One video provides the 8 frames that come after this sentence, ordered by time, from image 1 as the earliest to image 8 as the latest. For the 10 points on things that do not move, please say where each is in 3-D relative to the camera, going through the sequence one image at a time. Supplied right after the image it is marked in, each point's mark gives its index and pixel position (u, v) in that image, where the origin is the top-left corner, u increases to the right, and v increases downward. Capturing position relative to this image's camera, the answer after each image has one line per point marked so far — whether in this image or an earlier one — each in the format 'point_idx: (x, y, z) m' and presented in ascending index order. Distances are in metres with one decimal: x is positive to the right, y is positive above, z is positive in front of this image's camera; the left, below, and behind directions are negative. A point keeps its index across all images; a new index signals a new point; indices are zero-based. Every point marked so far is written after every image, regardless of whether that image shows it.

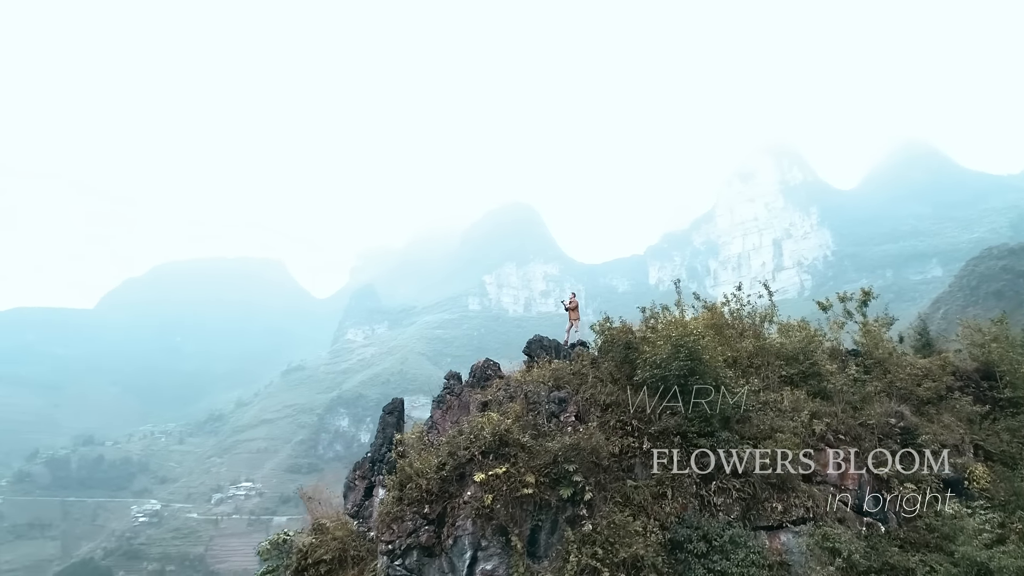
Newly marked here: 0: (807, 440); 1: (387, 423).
0: (+3.3, -1.7, +7.9) m
1: (-1.4, -1.5, +8.5) m
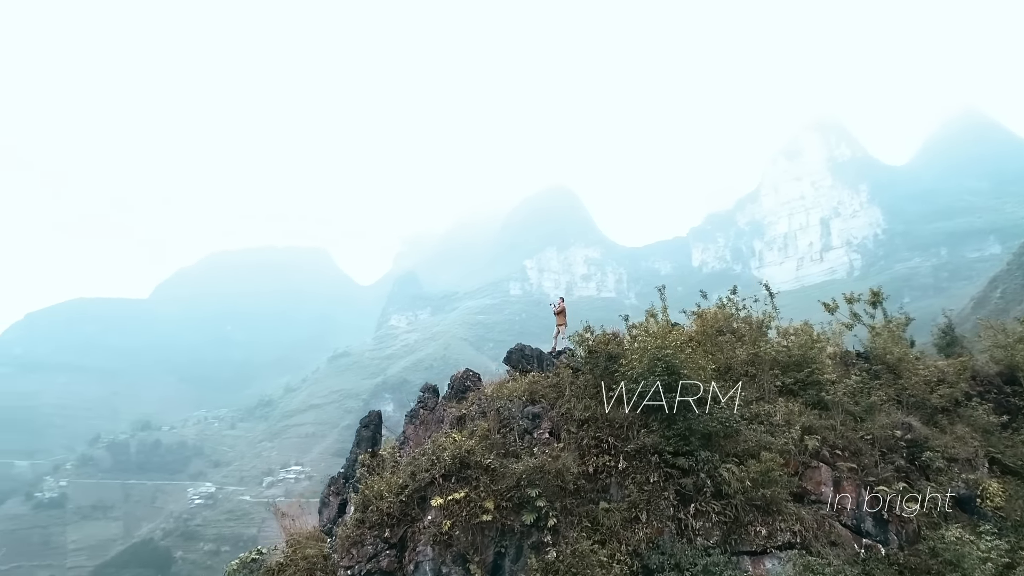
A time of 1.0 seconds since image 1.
0: (+3.0, -1.7, +7.5) m
1: (-1.6, -1.6, +8.3) m
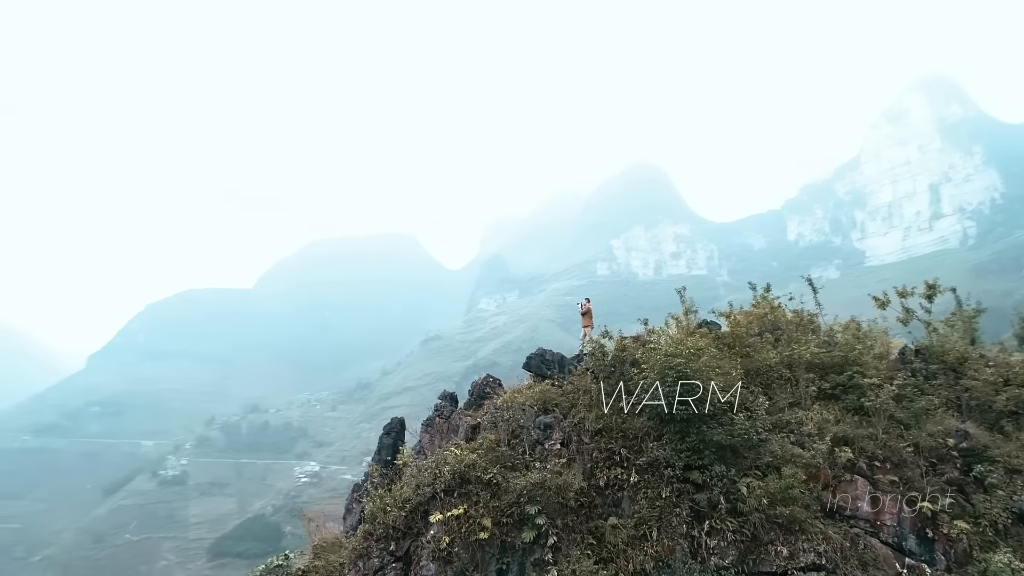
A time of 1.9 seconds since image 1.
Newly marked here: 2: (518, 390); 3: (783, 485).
0: (+3.1, -1.7, +6.9) m
1: (-1.4, -1.7, +8.3) m
2: (0.0, -1.1, +8.0) m
3: (+2.5, -1.8, +6.5) m
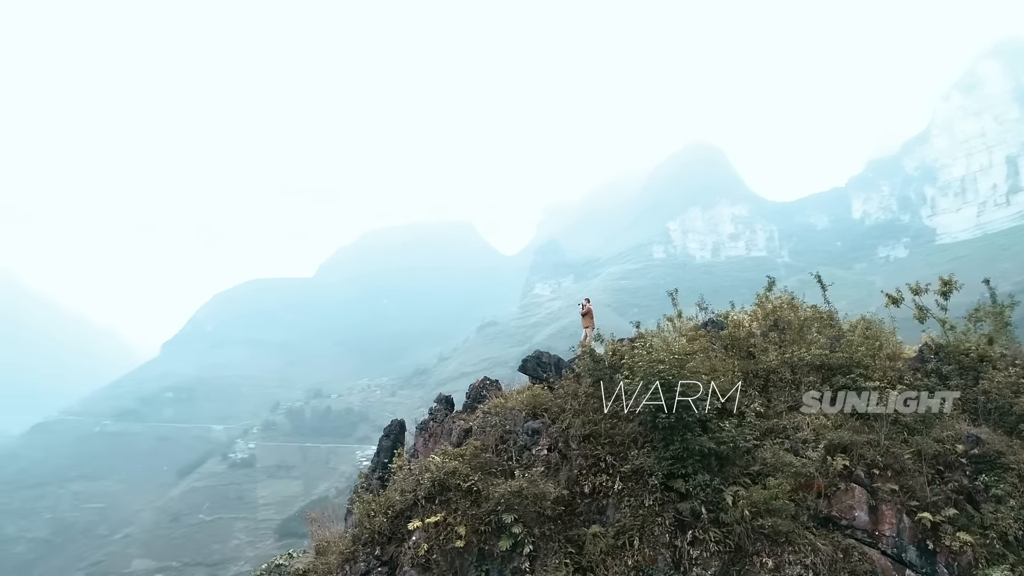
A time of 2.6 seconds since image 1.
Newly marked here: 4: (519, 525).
0: (+2.9, -1.8, +6.7) m
1: (-1.4, -1.8, +8.4) m
2: (0.0, -1.2, +8.0) m
3: (+2.3, -1.8, +6.3) m
4: (+0.1, -2.1, +6.2) m
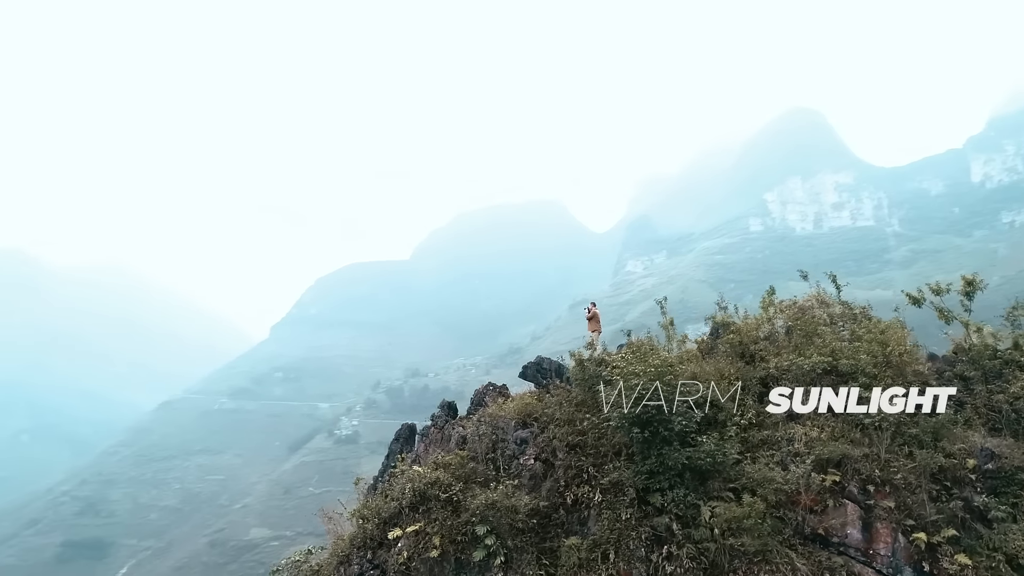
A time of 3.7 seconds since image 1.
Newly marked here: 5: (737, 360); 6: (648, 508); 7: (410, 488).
0: (+2.7, -1.8, +6.5) m
1: (-1.4, -1.9, +8.7) m
2: (-0.1, -1.3, +8.1) m
3: (+2.0, -1.9, +6.1) m
4: (-0.2, -2.2, +6.4) m
5: (+2.6, -0.8, +8.3) m
6: (+1.3, -2.0, +6.5) m
7: (-1.0, -1.9, +7.0) m
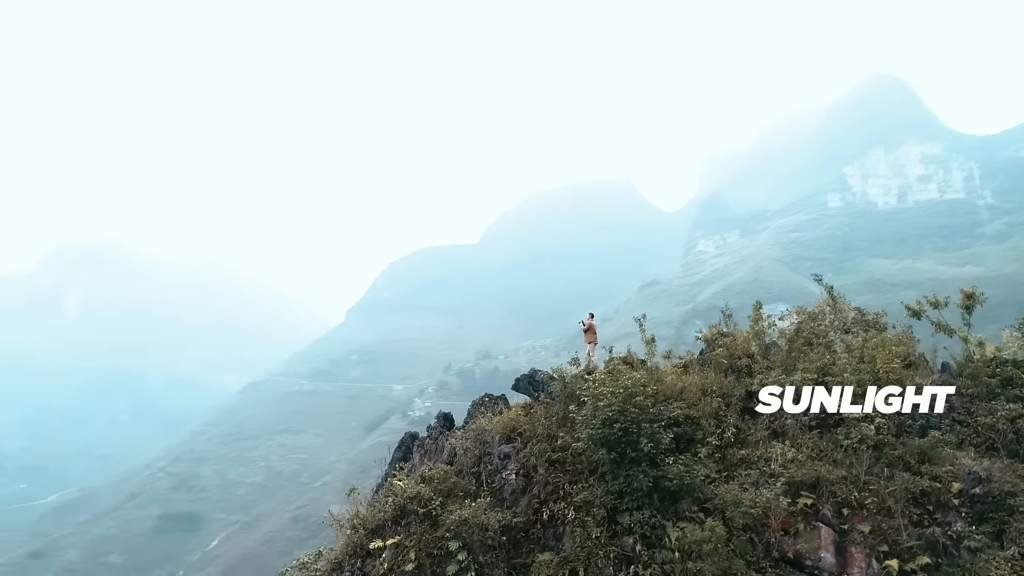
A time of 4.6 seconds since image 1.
0: (+2.4, -2.0, +6.4) m
1: (-1.4, -2.1, +9.1) m
2: (-0.2, -1.5, +8.3) m
3: (+1.7, -2.1, +6.2) m
4: (-0.5, -2.4, +6.6) m
5: (+2.5, -0.9, +8.2) m
6: (+1.0, -2.2, +6.6) m
7: (-1.2, -2.1, +7.3) m
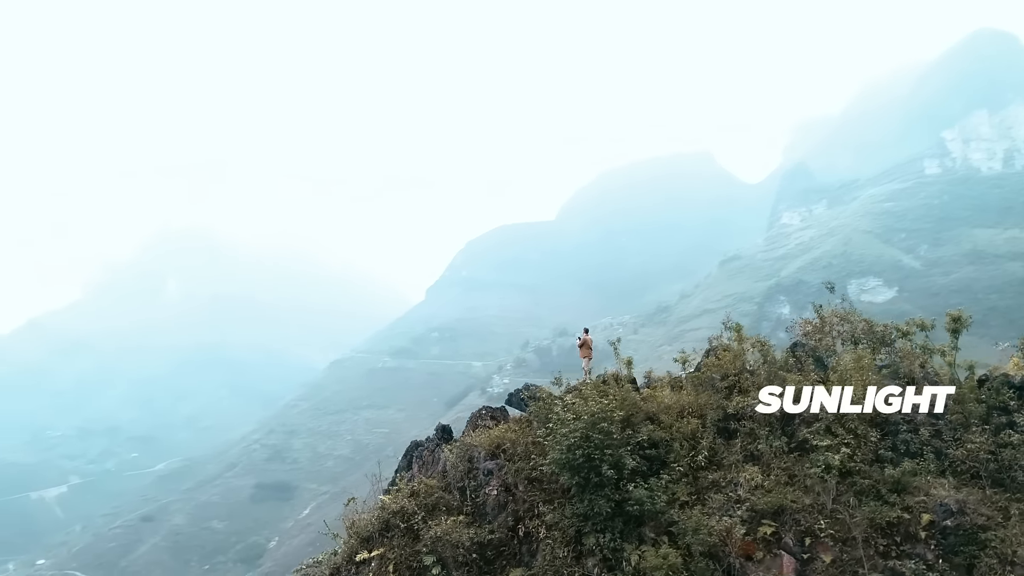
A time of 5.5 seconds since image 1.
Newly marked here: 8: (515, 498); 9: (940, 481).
0: (+2.1, -2.3, +6.5) m
1: (-1.4, -2.3, +9.6) m
2: (-0.3, -1.7, +8.7) m
3: (+1.4, -2.4, +6.3) m
4: (-0.7, -2.7, +7.0) m
5: (+2.3, -1.2, +8.2) m
6: (+0.7, -2.5, +6.8) m
7: (-1.4, -2.4, +7.7) m
8: (0.0, -2.2, +7.5) m
9: (+4.0, -1.8, +6.6) m
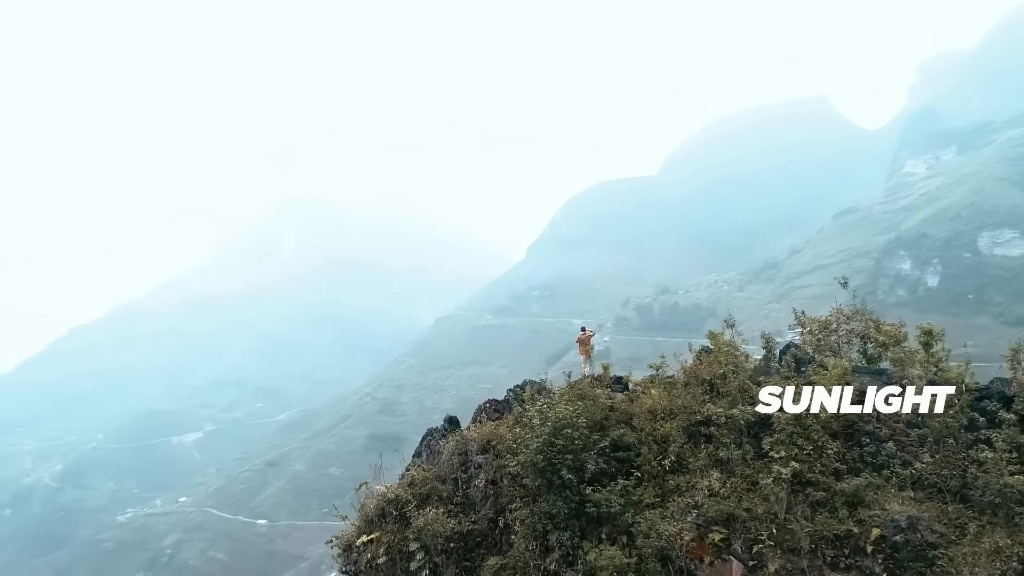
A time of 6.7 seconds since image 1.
0: (+1.7, -2.5, +6.8) m
1: (-1.3, -2.3, +10.4) m
2: (-0.3, -1.7, +9.3) m
3: (+1.0, -2.6, +6.8) m
4: (-1.0, -2.9, +7.8) m
5: (+2.2, -1.2, +8.4) m
6: (+0.4, -2.6, +7.4) m
7: (-1.5, -2.5, +8.5) m
8: (-0.2, -2.3, +8.1) m
9: (+3.6, -1.9, +6.7) m
